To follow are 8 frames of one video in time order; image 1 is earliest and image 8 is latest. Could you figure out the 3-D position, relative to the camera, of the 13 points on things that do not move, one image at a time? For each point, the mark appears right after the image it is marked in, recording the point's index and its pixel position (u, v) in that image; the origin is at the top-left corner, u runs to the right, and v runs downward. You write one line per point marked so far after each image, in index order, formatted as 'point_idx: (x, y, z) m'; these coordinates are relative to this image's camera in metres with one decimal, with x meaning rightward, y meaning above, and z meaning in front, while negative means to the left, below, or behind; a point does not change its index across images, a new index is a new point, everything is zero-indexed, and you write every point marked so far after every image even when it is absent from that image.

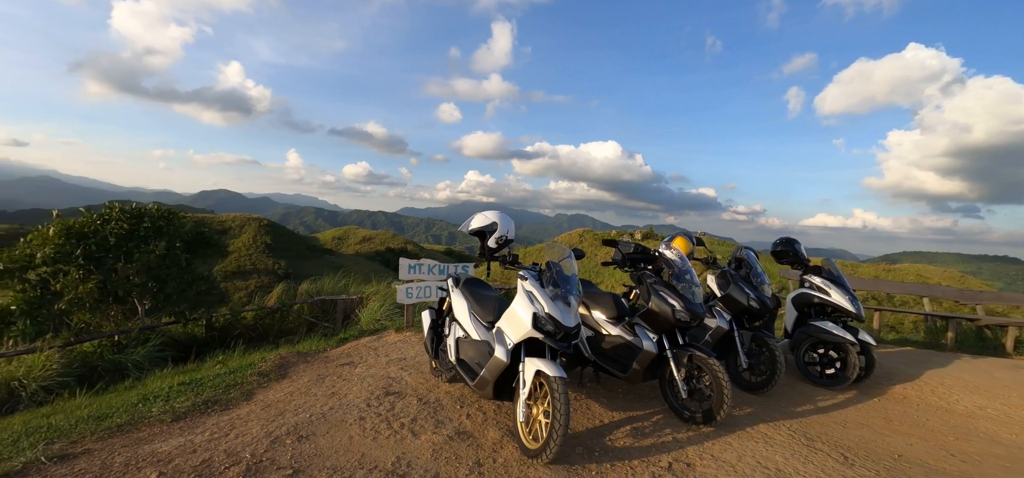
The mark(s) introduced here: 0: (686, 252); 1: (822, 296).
0: (+1.5, -0.1, +3.7) m
1: (+3.4, -0.6, +4.5) m
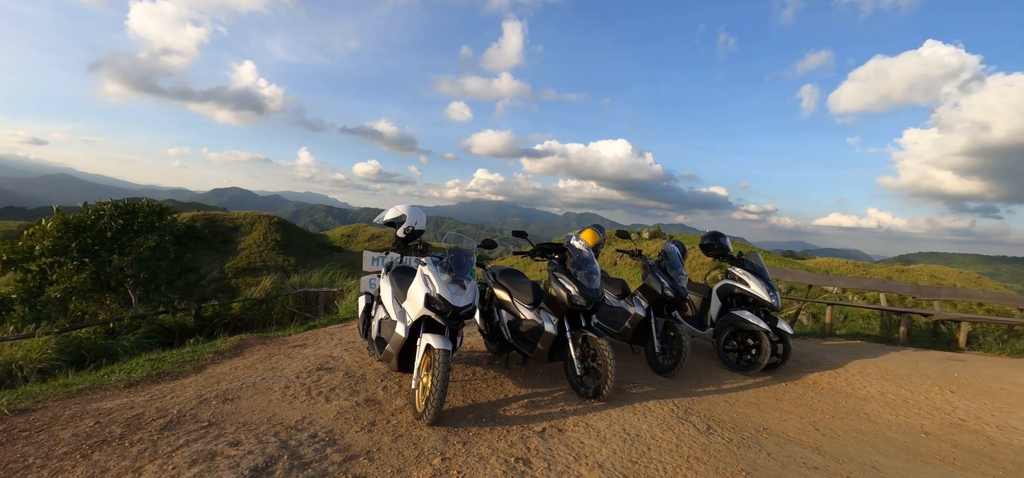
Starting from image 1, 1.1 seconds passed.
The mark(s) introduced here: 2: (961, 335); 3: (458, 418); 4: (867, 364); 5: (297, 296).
0: (+0.8, 0.0, +4.0) m
1: (+2.6, -0.5, +4.7) m
2: (+7.8, -1.6, +7.2) m
3: (-0.4, -1.4, +3.2) m
4: (+4.4, -1.5, +5.1) m
5: (-5.4, -1.4, +10.5) m
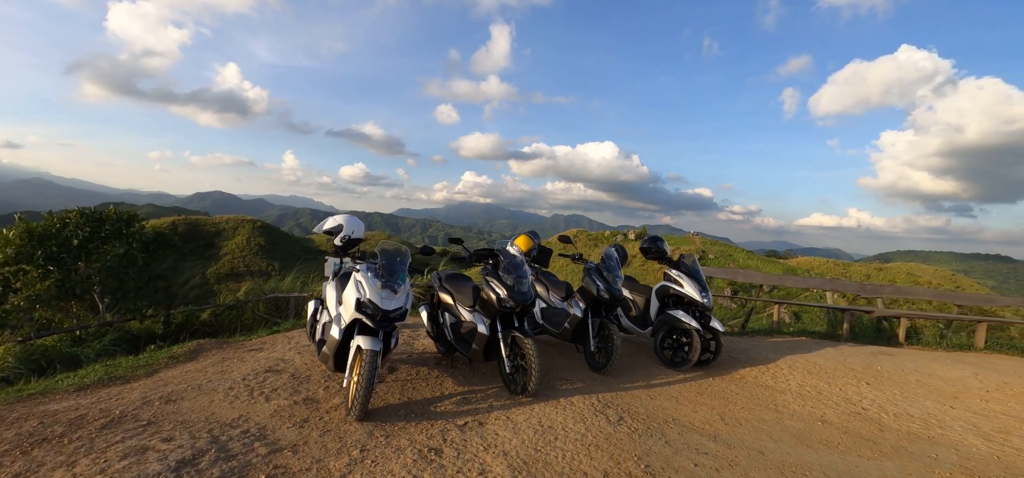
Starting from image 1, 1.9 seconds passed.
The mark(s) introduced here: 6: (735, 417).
0: (+0.2, -0.1, +4.3) m
1: (+2.0, -0.6, +5.1) m
2: (+7.1, -1.6, +7.6) m
3: (-1.0, -1.4, +3.4) m
4: (+3.7, -1.6, +5.5) m
5: (-6.2, -1.6, +10.6) m
6: (+1.9, -1.5, +3.6) m
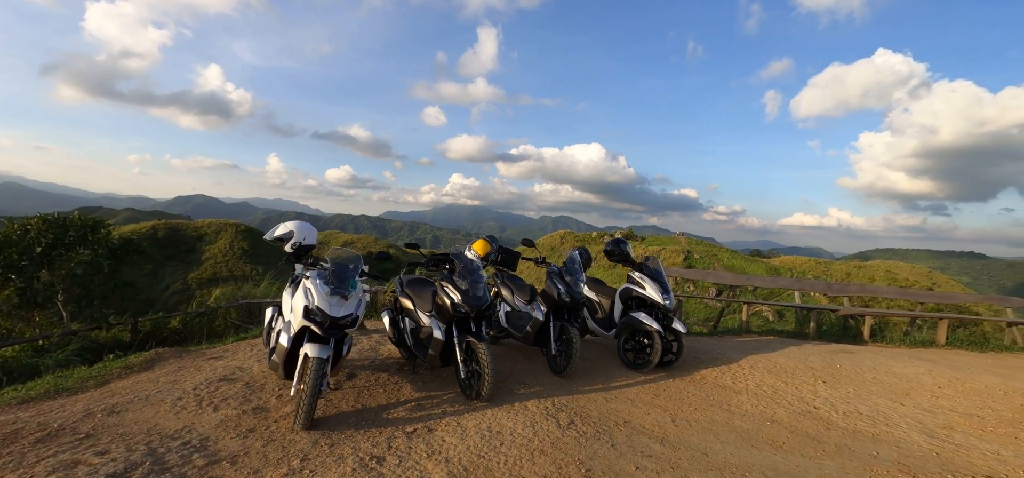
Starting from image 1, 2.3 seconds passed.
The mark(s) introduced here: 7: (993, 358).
0: (-0.3, -0.2, +4.3) m
1: (+1.5, -0.6, +5.1) m
2: (+6.6, -1.6, +7.8) m
3: (-1.4, -1.5, +3.4) m
4: (+3.3, -1.6, +5.6) m
5: (-6.8, -1.7, +10.4) m
6: (+1.5, -1.5, +3.6) m
7: (+7.4, -1.8, +6.4) m
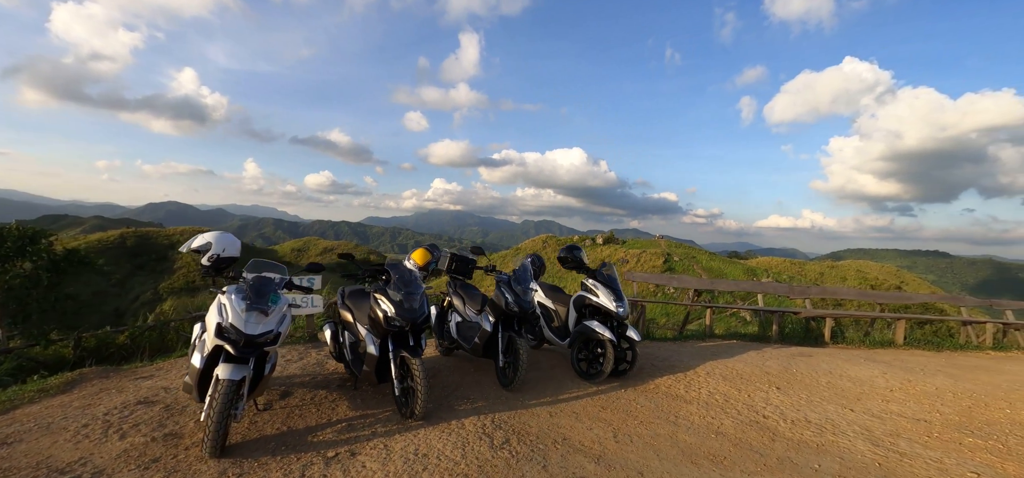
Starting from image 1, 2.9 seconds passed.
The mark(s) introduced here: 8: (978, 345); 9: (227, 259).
0: (-0.8, -0.2, +4.1) m
1: (+0.9, -0.7, +5.0) m
2: (+5.9, -1.7, +7.9) m
3: (-1.9, -1.6, +3.1) m
4: (+2.7, -1.6, +5.5) m
5: (-7.5, -1.9, +9.9) m
6: (+1.0, -1.6, +3.5) m
7: (+6.8, -1.8, +6.5) m
8: (+8.7, -2.0, +7.9) m
9: (-2.4, -0.2, +3.5) m
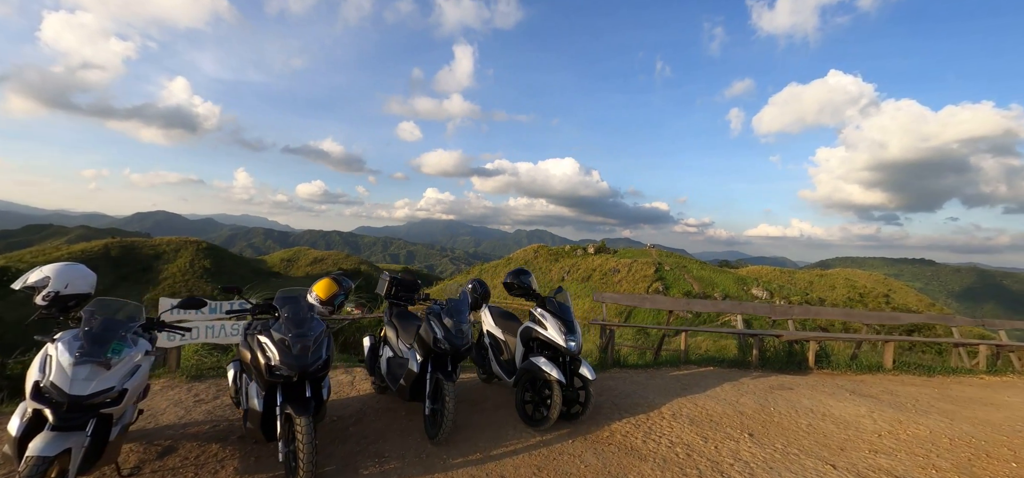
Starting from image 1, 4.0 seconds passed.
0: (-1.5, -0.5, +3.5) m
1: (+0.3, -0.9, +4.4) m
2: (+5.2, -2.0, +7.3) m
3: (-2.5, -1.8, +2.4) m
4: (+2.0, -1.9, +4.9) m
5: (-8.3, -2.3, +9.2) m
6: (+0.4, -1.8, +2.9) m
7: (+6.1, -2.1, +6.0) m
8: (+8.0, -2.3, +7.4) m
9: (-3.0, -0.4, +2.9) m
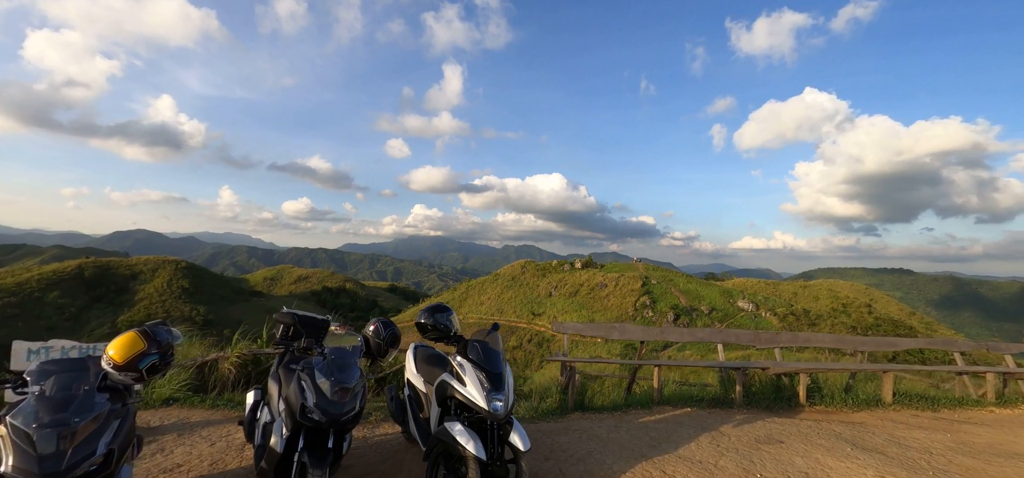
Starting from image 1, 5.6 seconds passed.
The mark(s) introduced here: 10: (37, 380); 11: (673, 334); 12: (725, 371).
0: (-2.2, -0.7, +2.5) m
1: (-0.4, -1.2, +3.4) m
2: (+4.4, -2.3, +6.4) m
3: (-3.2, -1.9, +1.4) m
4: (+1.3, -2.1, +3.9) m
5: (-9.1, -2.8, +7.9) m
6: (-0.3, -2.0, +1.9) m
7: (+5.3, -2.3, +5.1) m
8: (+7.2, -2.5, +6.5) m
9: (-3.7, -0.6, +1.8) m
10: (-2.5, -0.7, +2.3) m
11: (+2.5, -1.5, +6.6) m
12: (+3.3, -2.0, +6.5) m
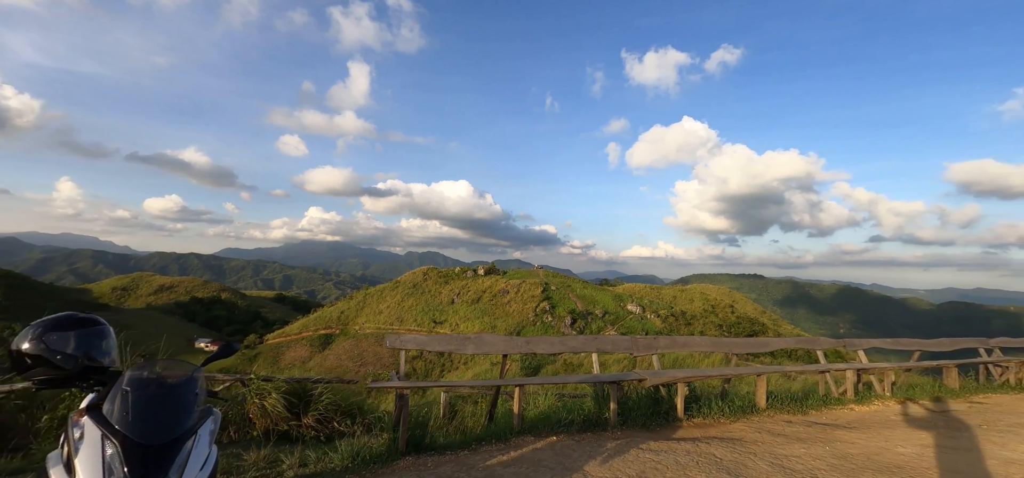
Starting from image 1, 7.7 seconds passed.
0: (-3.2, -0.4, +0.5) m
1: (-1.7, -0.9, +1.7) m
2: (+2.3, -2.2, +5.7) m
3: (-4.0, -1.6, -0.9) m
4: (-0.2, -1.9, +2.6) m
5: (-11.2, -2.5, +4.2) m
6: (-1.3, -1.7, +0.3) m
7: (+3.5, -2.2, +4.6) m
8: (+5.0, -2.4, +6.5) m
9: (-4.6, -0.3, -0.5) m
10: (-3.5, -0.4, +0.2) m
11: (+0.4, -1.3, +5.5) m
12: (+1.2, -1.9, +5.6) m
